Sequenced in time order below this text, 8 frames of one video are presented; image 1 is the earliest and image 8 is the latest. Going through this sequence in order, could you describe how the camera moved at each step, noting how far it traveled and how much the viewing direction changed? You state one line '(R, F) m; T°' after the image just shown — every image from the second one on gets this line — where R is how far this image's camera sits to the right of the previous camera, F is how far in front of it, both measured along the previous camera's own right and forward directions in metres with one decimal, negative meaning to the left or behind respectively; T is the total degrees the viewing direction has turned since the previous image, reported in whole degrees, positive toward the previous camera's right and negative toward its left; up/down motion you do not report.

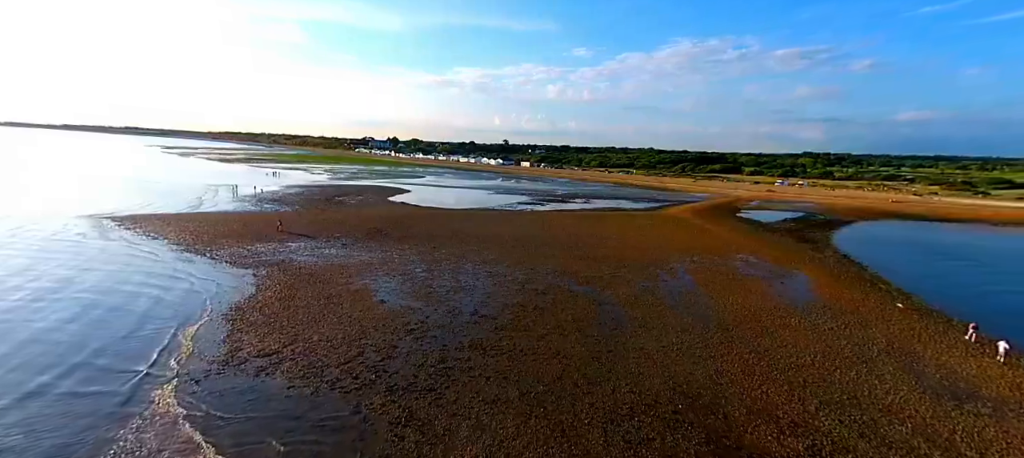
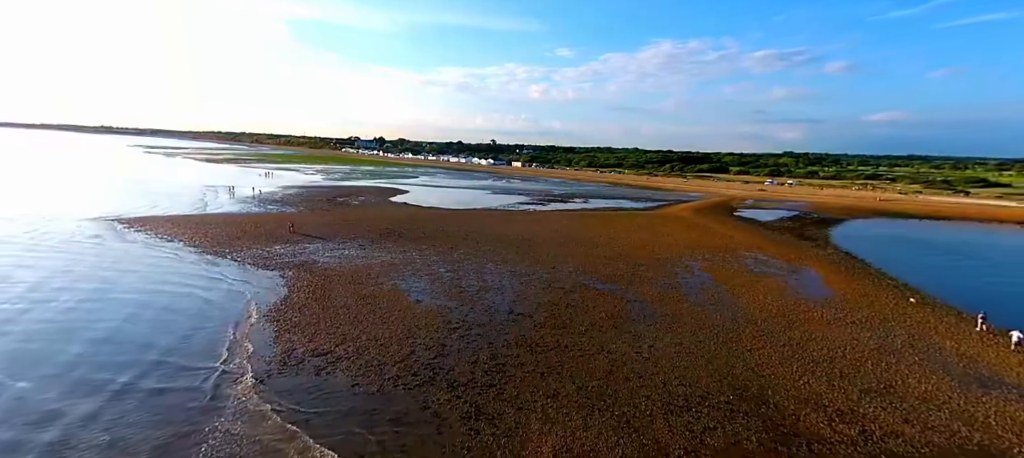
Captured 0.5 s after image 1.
(-1.3, -0.3) m; +2°
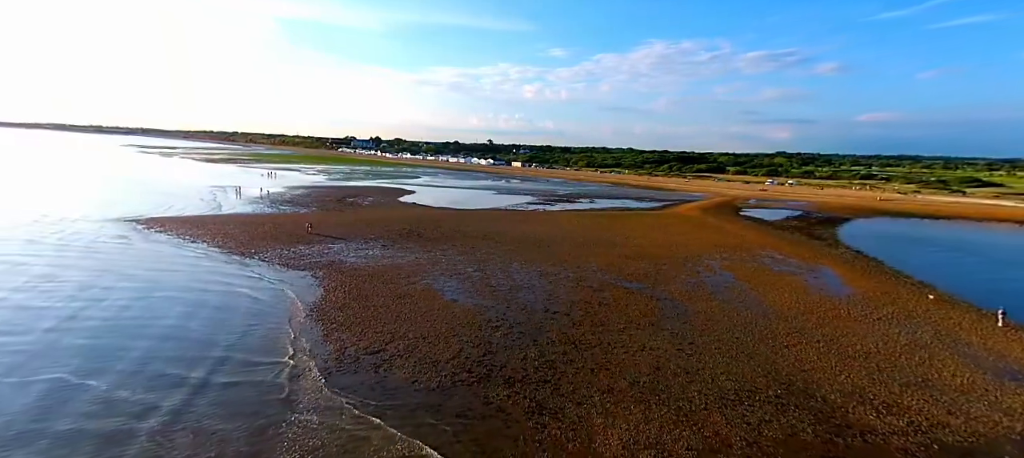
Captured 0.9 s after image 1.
(-1.1, -0.2) m; +1°
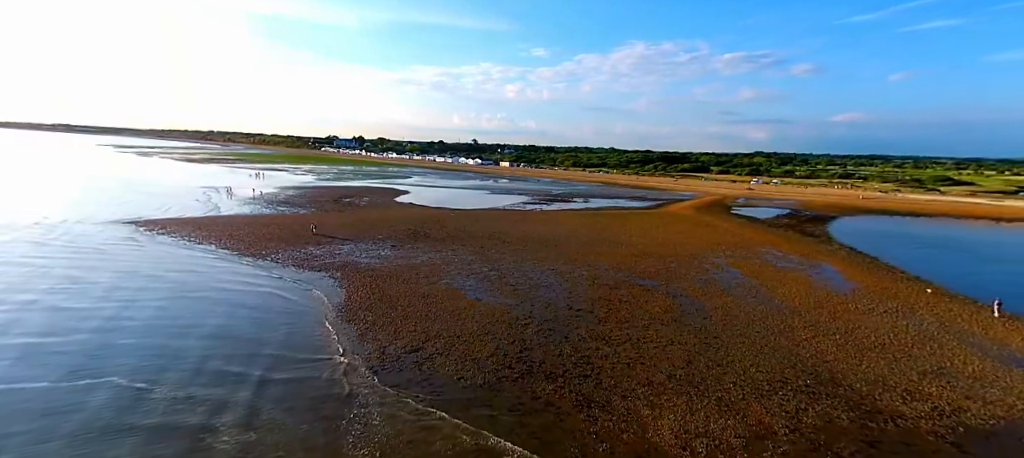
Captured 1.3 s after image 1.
(-1.1, -0.2) m; +2°
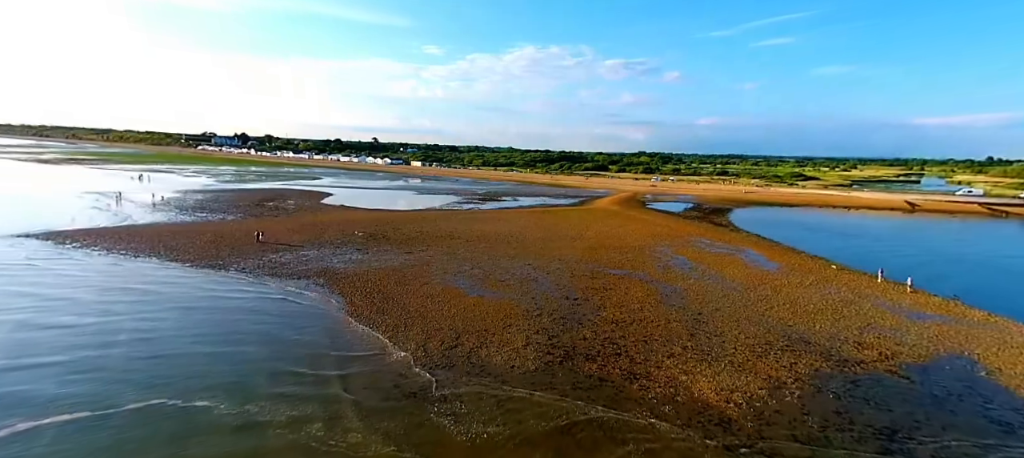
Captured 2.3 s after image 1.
(-2.8, -0.4) m; +12°
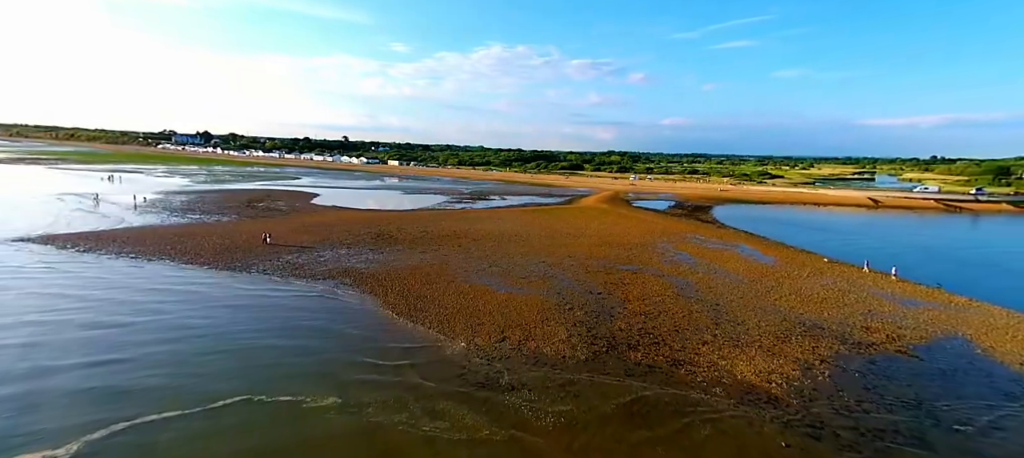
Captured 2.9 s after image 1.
(-1.7, -0.4) m; +4°
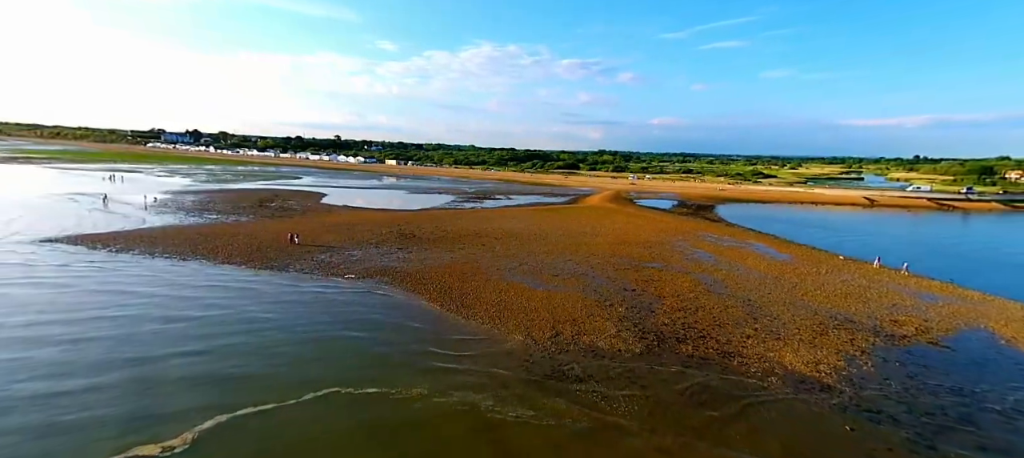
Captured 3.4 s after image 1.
(-1.5, -0.4) m; +1°
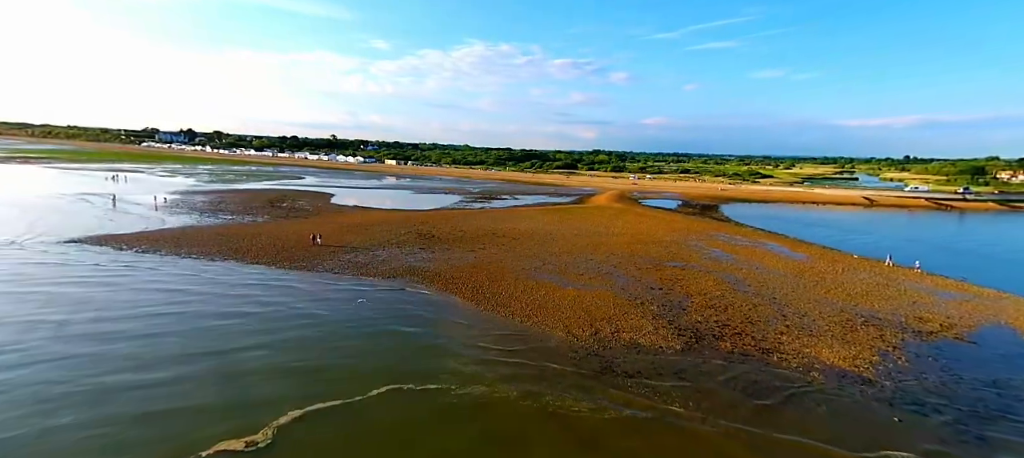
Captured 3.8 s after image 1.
(-1.1, -0.2) m; +1°
